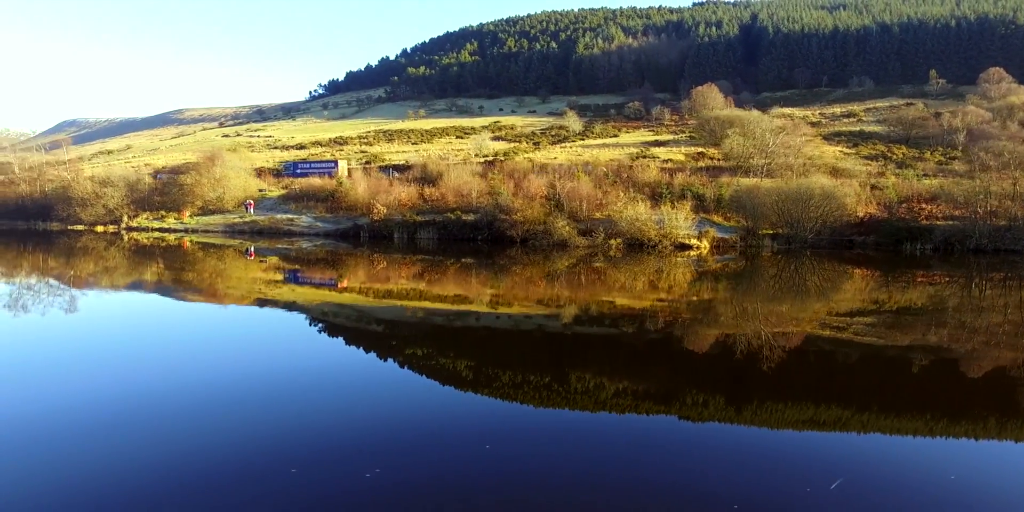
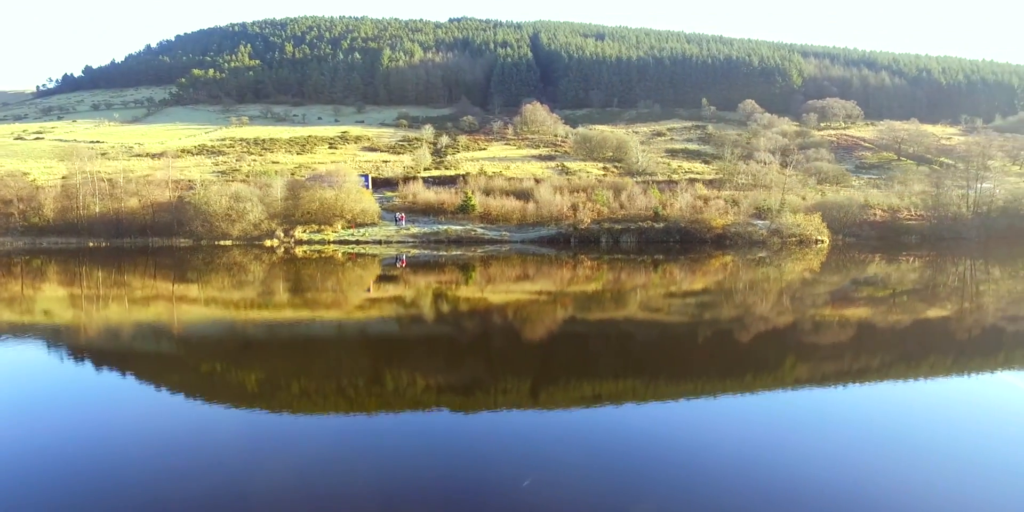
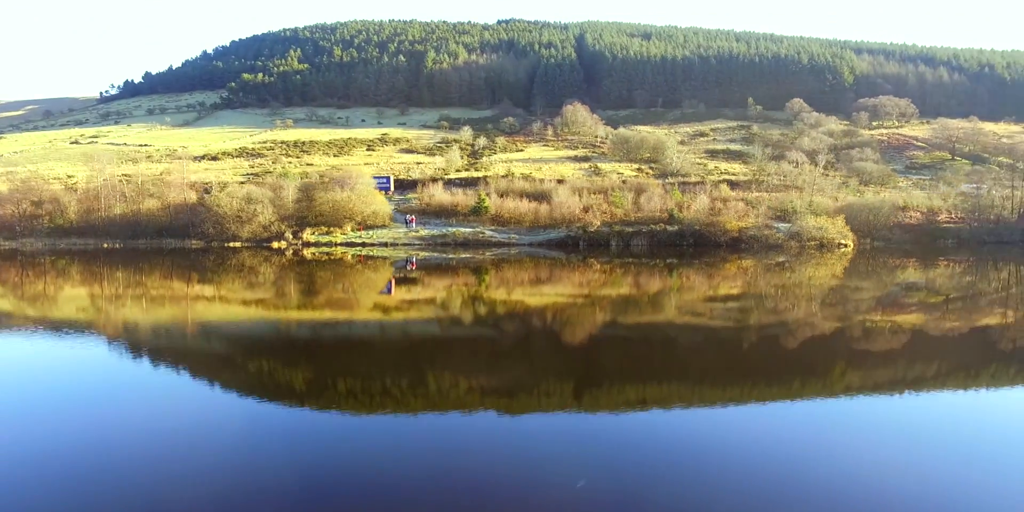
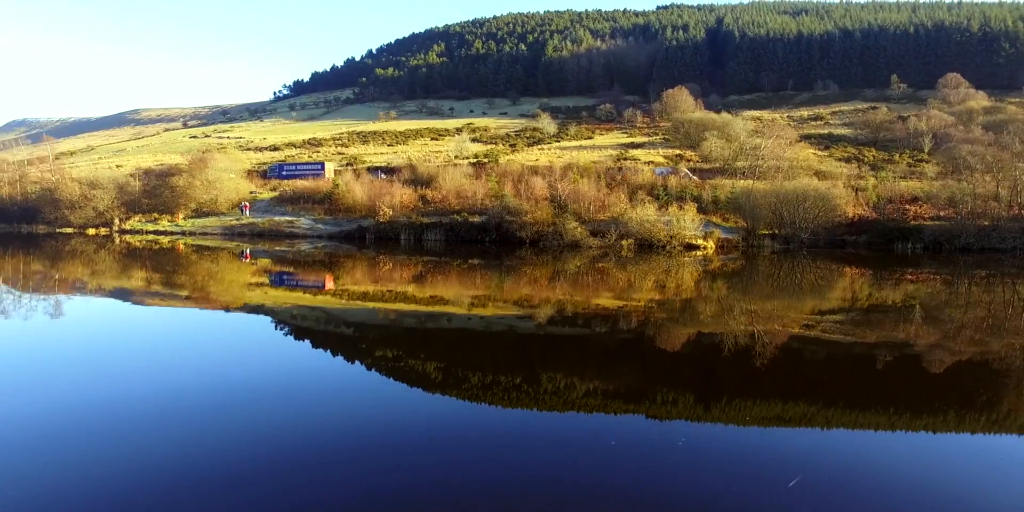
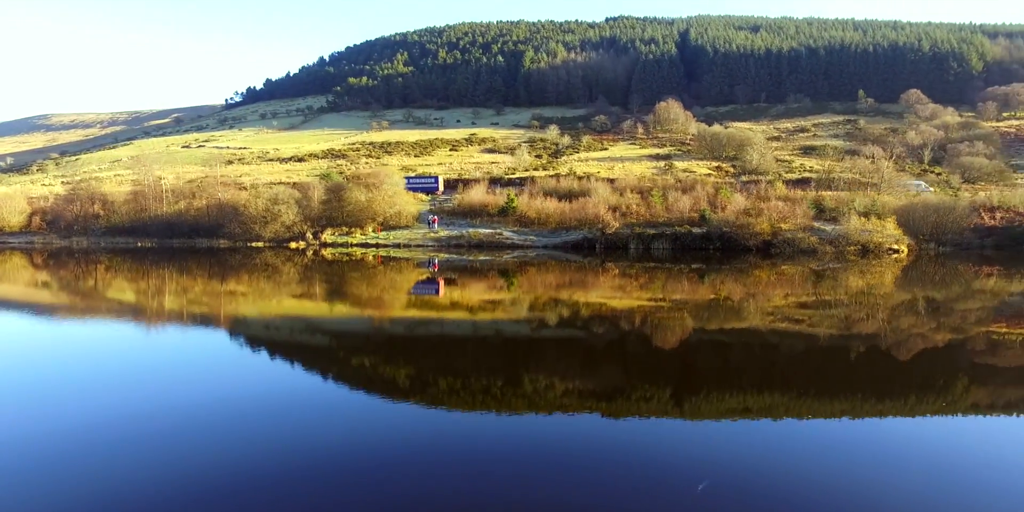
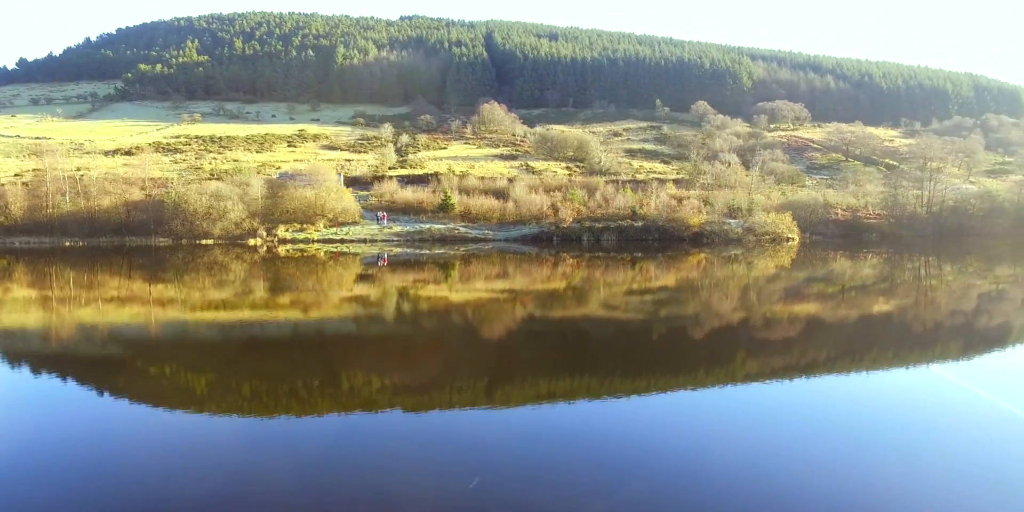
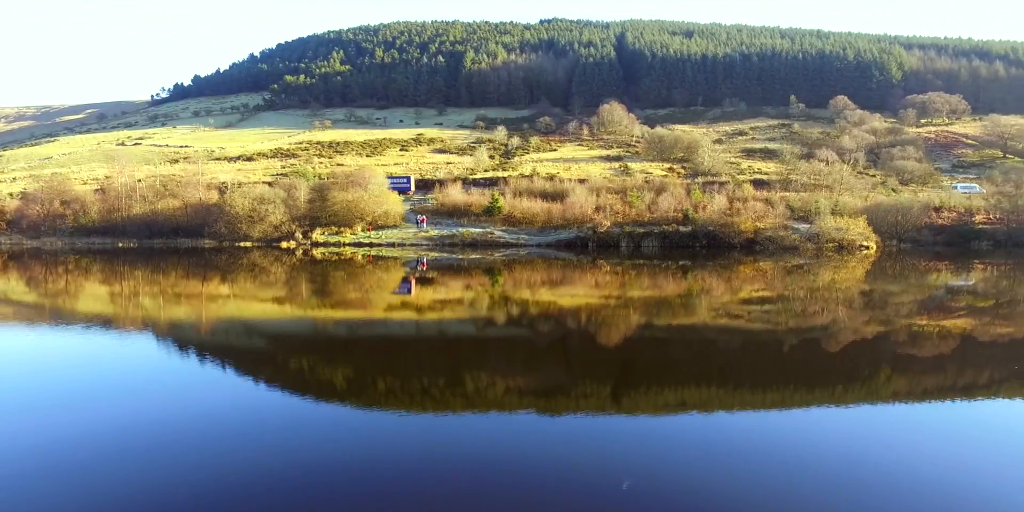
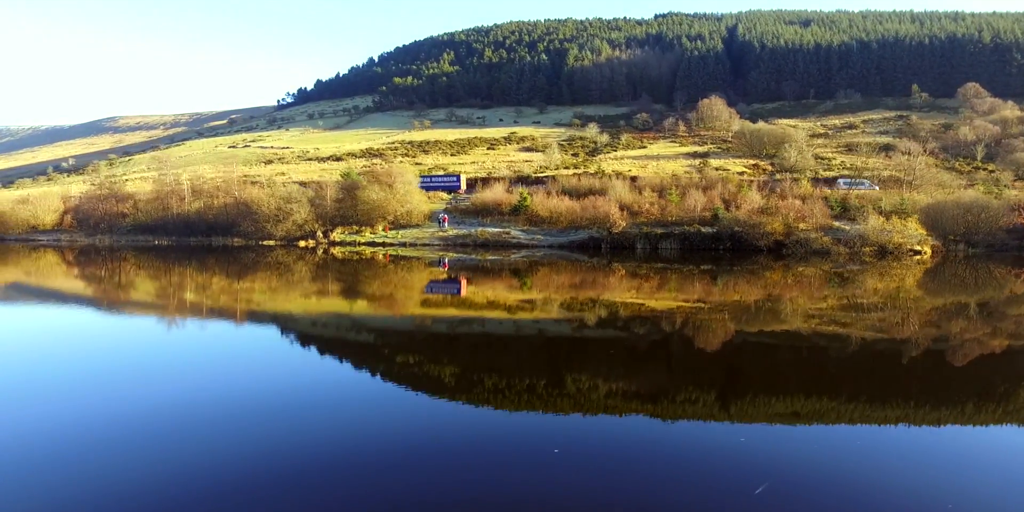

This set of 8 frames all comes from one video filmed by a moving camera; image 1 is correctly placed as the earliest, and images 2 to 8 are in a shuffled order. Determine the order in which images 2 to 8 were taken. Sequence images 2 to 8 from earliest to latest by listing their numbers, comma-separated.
4, 8, 5, 7, 3, 2, 6
